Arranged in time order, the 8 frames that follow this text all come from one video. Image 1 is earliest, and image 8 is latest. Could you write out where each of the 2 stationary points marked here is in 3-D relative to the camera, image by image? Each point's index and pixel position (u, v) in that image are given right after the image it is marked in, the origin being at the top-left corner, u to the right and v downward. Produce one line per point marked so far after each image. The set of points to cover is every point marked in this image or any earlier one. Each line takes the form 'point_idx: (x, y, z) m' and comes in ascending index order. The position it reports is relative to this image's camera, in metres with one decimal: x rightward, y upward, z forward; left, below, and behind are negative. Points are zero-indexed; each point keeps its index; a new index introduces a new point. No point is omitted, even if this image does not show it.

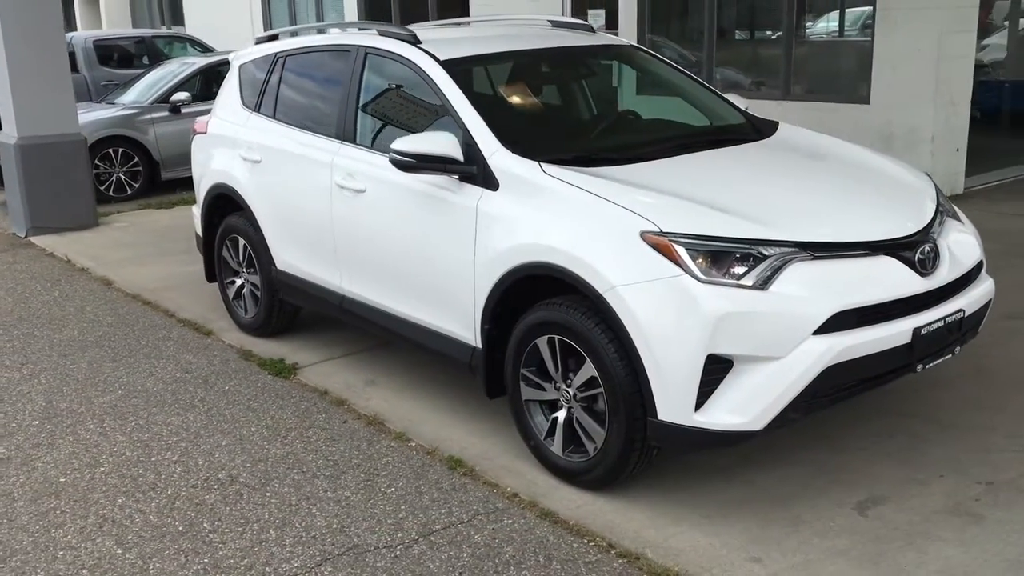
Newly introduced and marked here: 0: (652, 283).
0: (+0.5, 0.0, +3.3) m
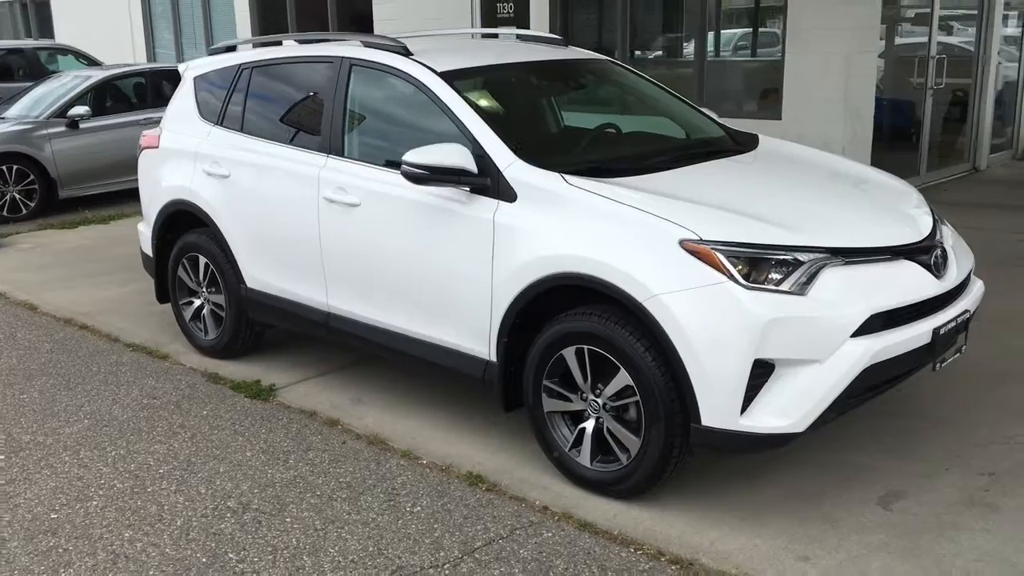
0: (+0.6, 0.0, +3.3) m
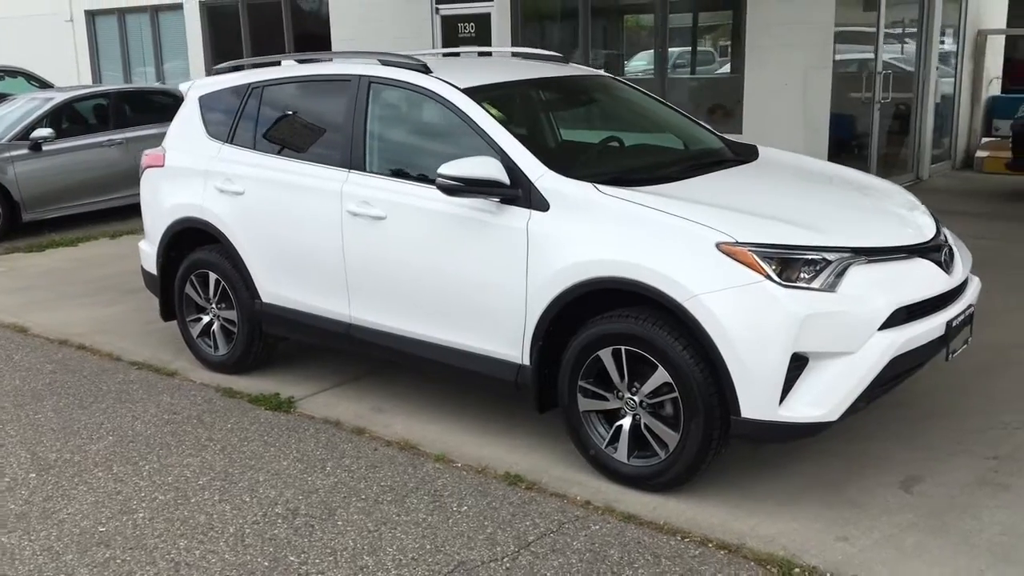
0: (+0.8, 0.0, +3.6) m
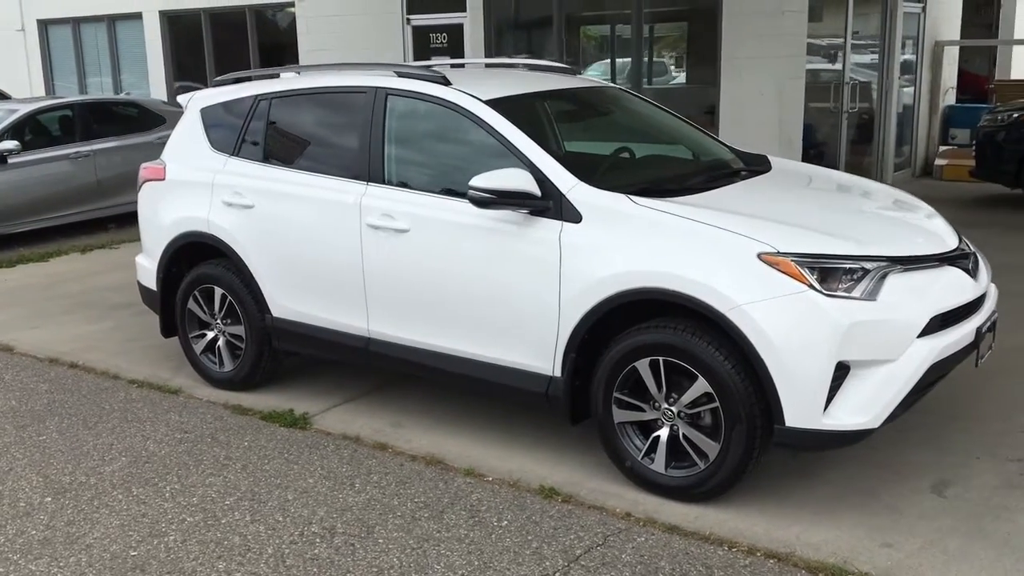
0: (+0.9, 0.0, +3.6) m
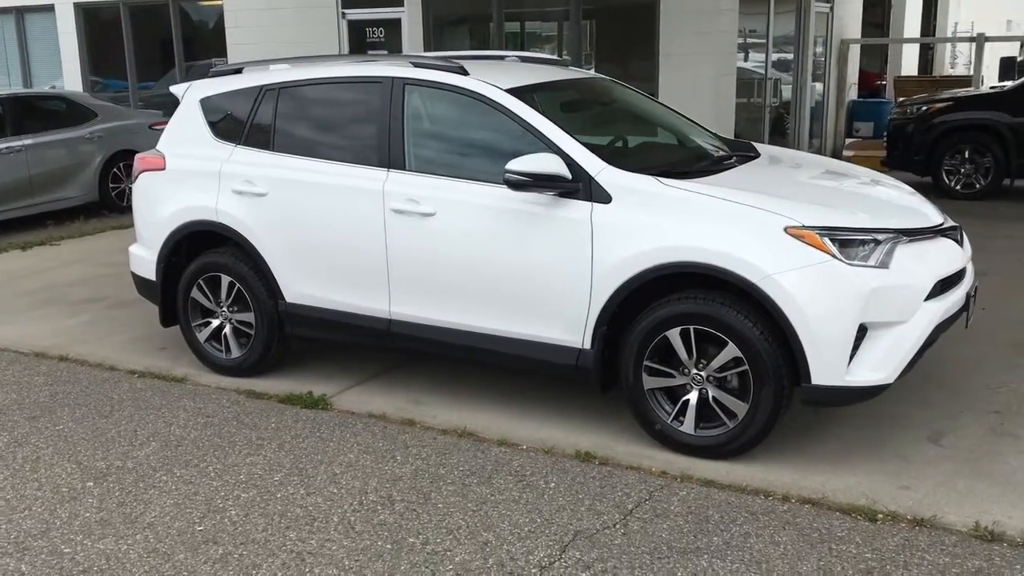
0: (+1.1, +0.1, +3.9) m
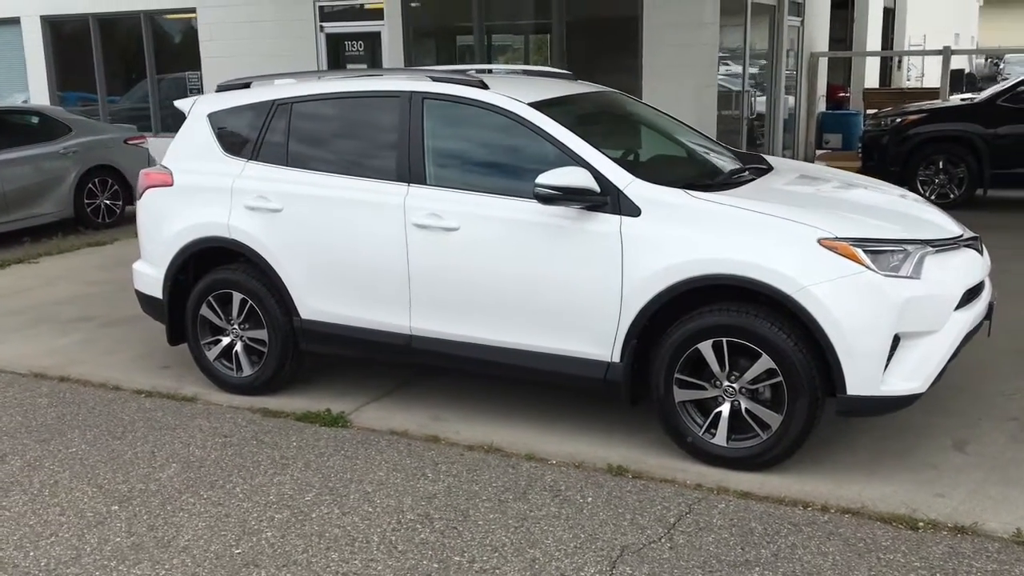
0: (+1.3, 0.0, +4.0) m
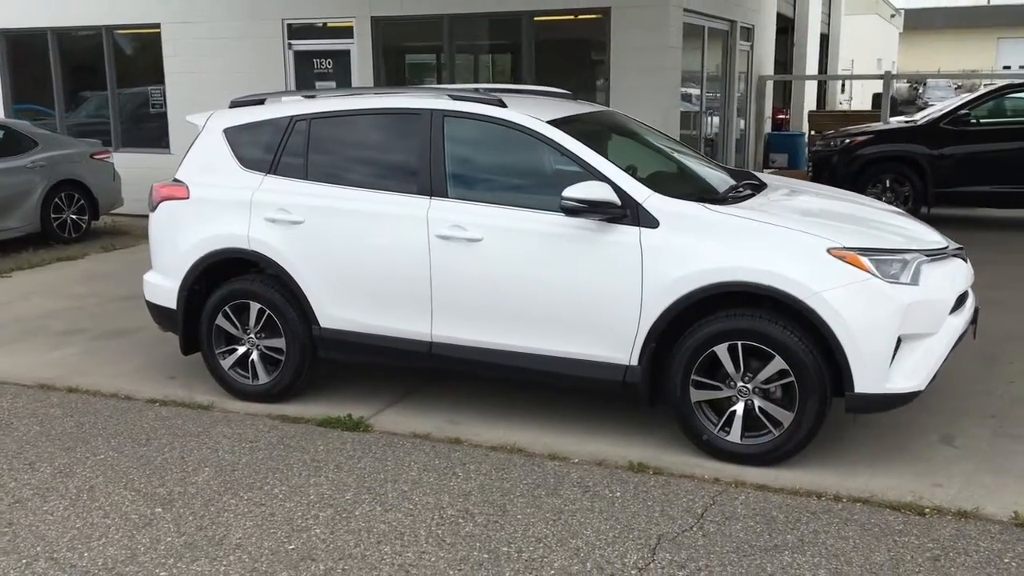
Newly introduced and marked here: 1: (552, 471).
0: (+1.4, 0.0, +4.3) m
1: (+0.2, -0.8, +4.6) m
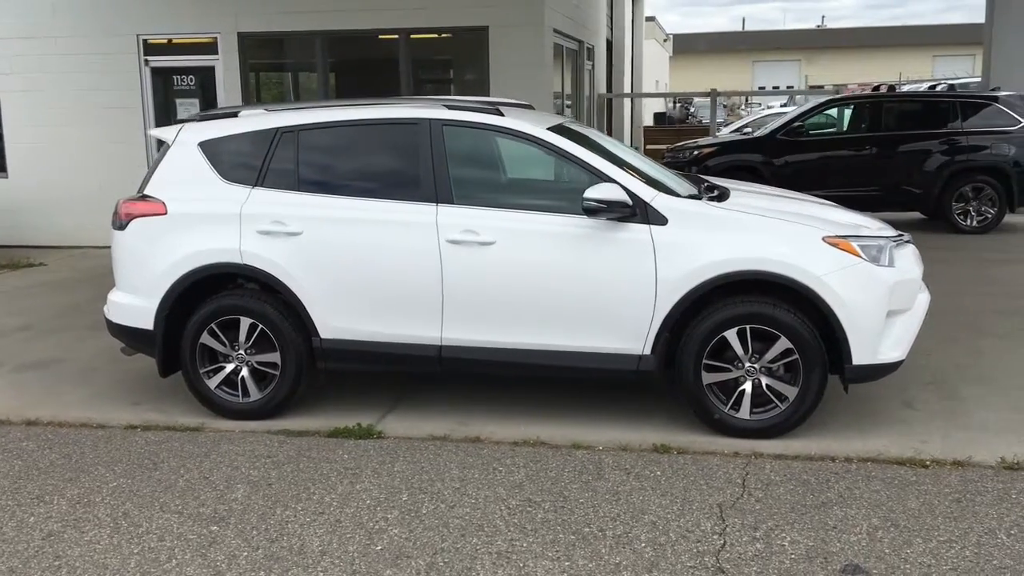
0: (+1.6, +0.1, +4.8) m
1: (+0.3, -0.8, +4.8) m
